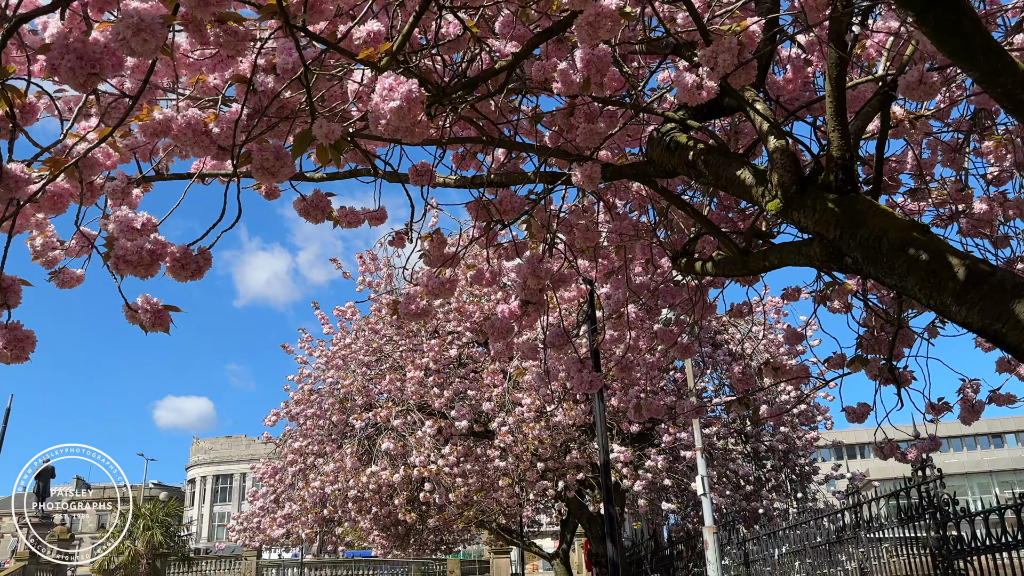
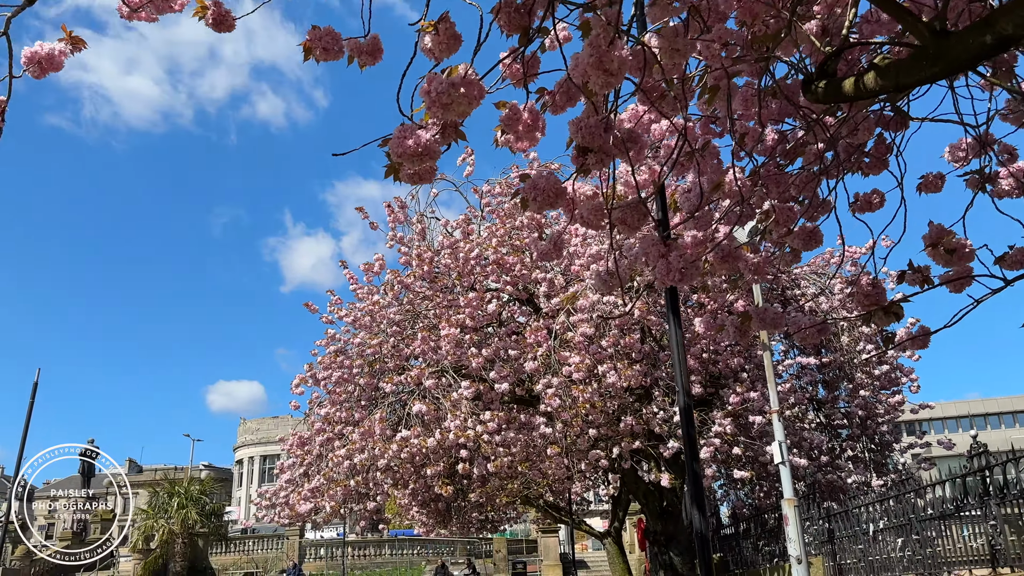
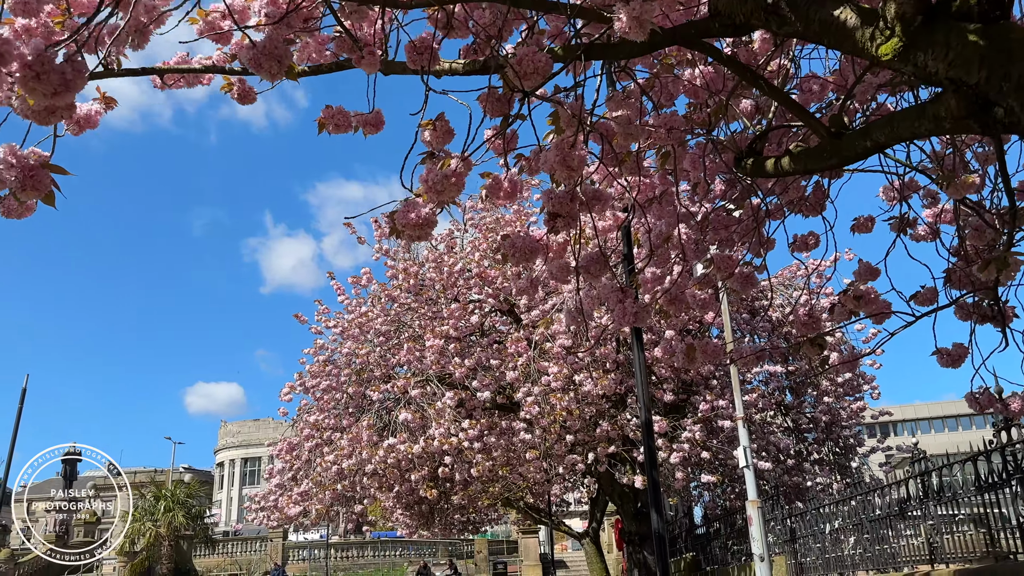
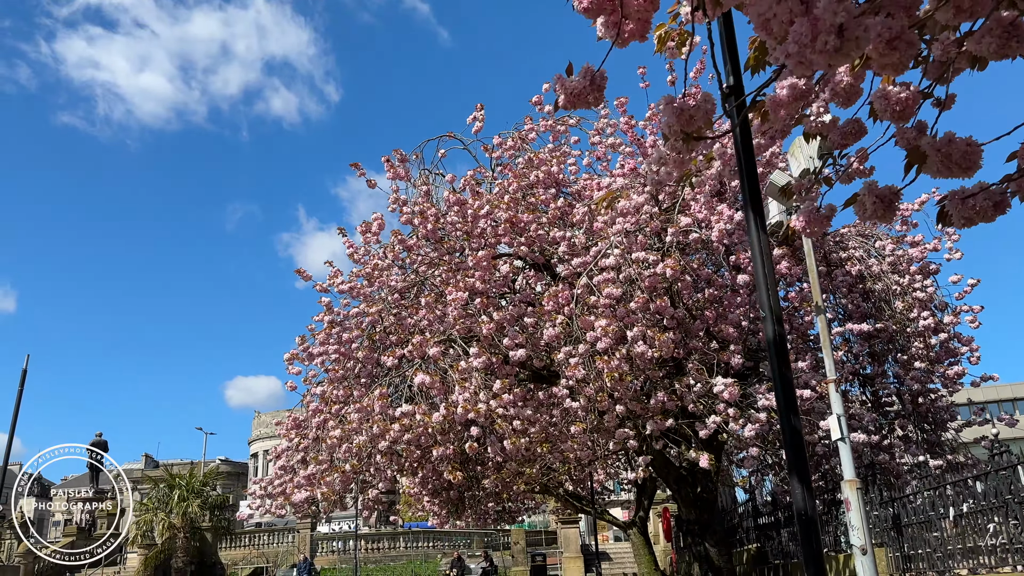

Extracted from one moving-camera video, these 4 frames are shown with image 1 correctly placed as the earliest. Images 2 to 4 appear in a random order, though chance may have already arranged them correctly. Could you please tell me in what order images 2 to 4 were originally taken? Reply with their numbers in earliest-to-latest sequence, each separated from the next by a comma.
3, 2, 4
